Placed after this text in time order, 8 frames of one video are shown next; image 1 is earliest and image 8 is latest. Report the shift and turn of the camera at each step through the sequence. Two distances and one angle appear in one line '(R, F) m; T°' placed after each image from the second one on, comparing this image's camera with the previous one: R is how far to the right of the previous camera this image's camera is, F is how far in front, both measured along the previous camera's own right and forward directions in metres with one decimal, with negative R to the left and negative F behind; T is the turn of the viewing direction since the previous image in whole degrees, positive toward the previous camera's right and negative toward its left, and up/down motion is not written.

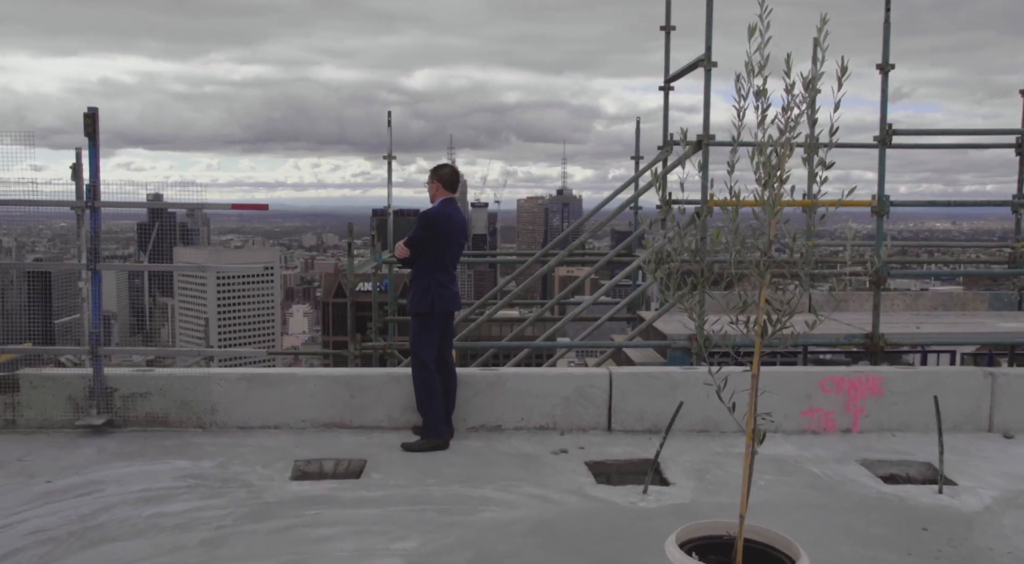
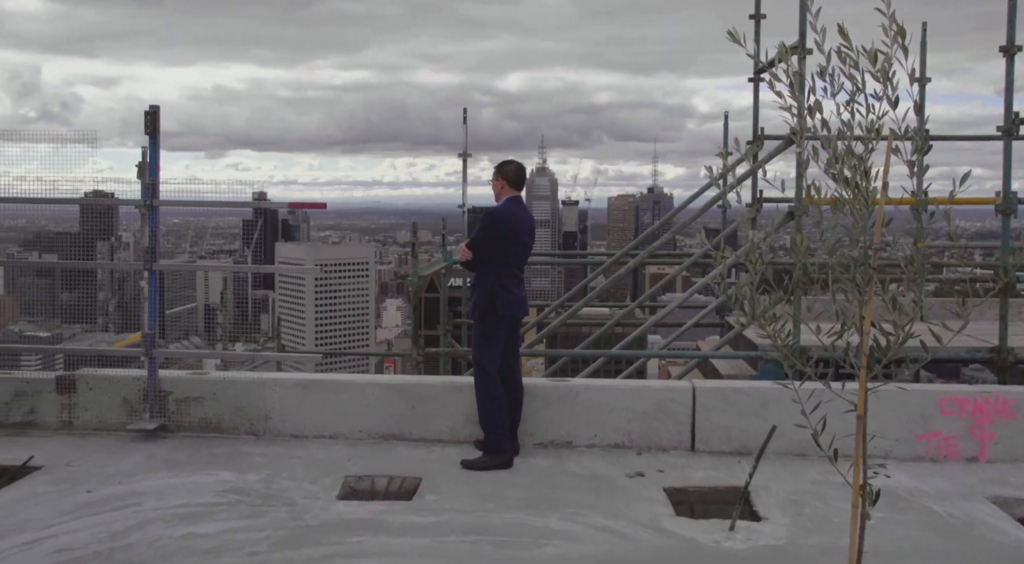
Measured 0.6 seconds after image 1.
(+0.1, +0.5) m; -7°
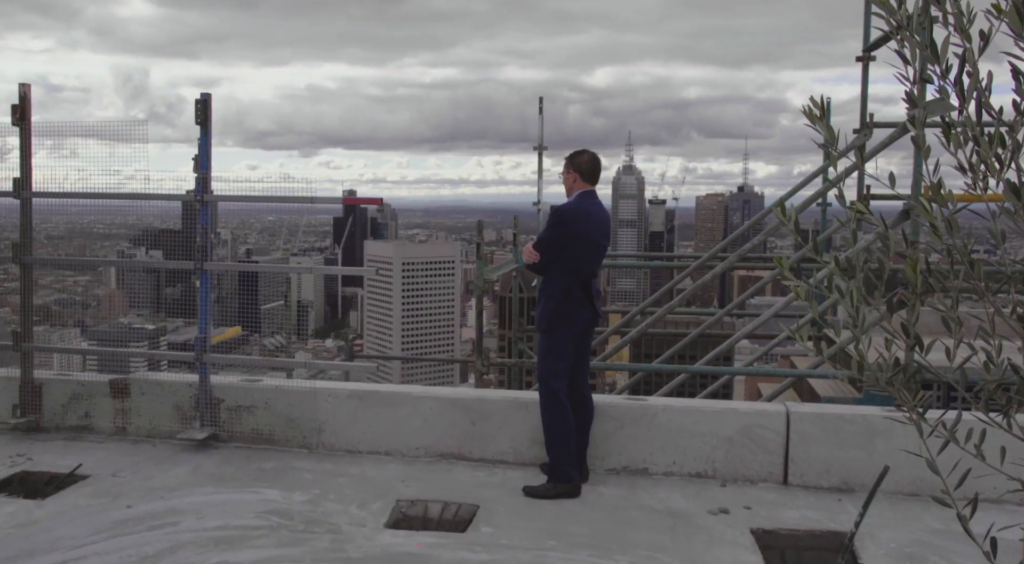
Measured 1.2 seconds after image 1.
(+0.1, +0.4) m; -6°
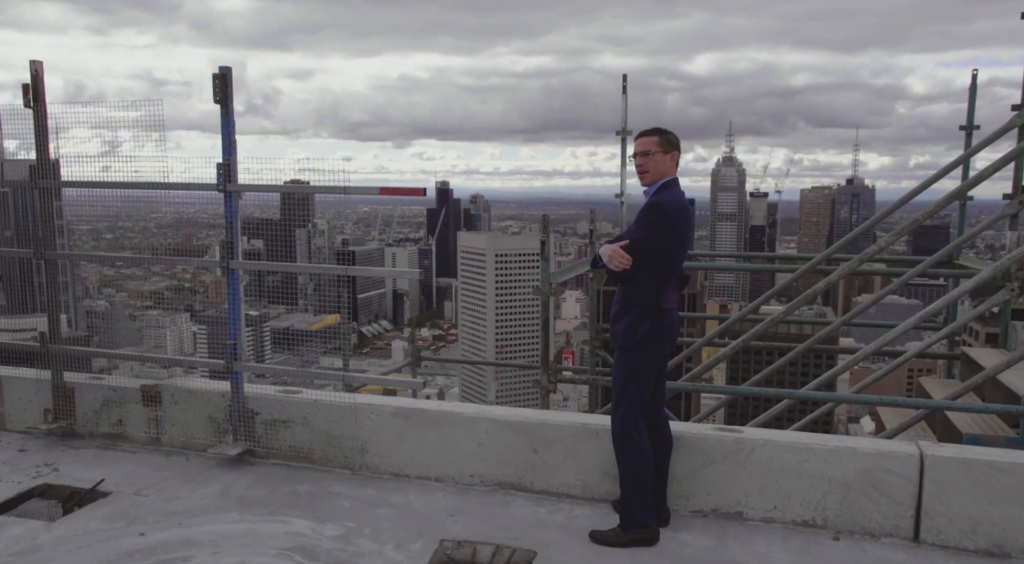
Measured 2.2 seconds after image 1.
(+0.1, +0.6) m; -7°
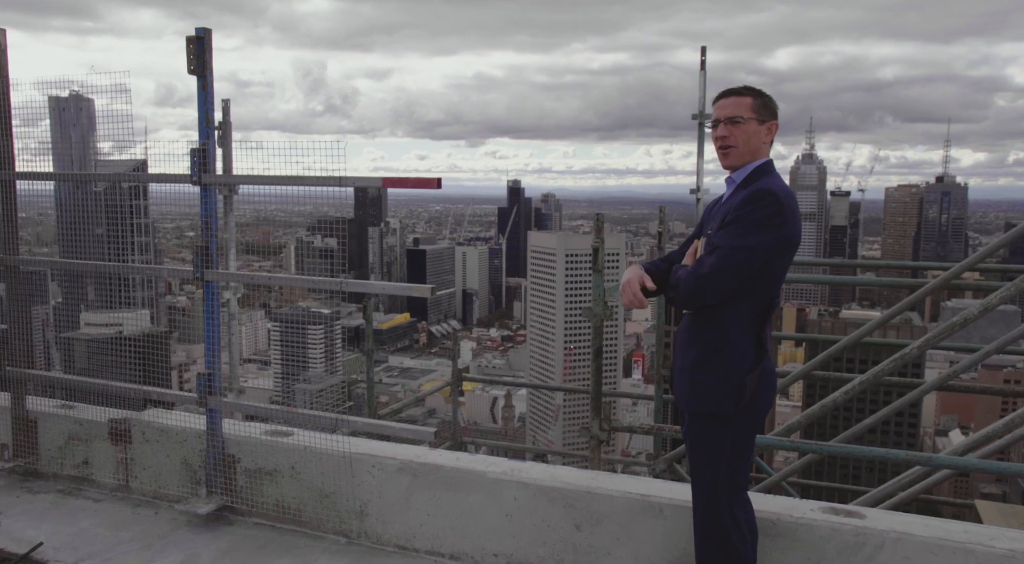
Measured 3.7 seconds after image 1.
(+0.1, +0.9) m; -5°
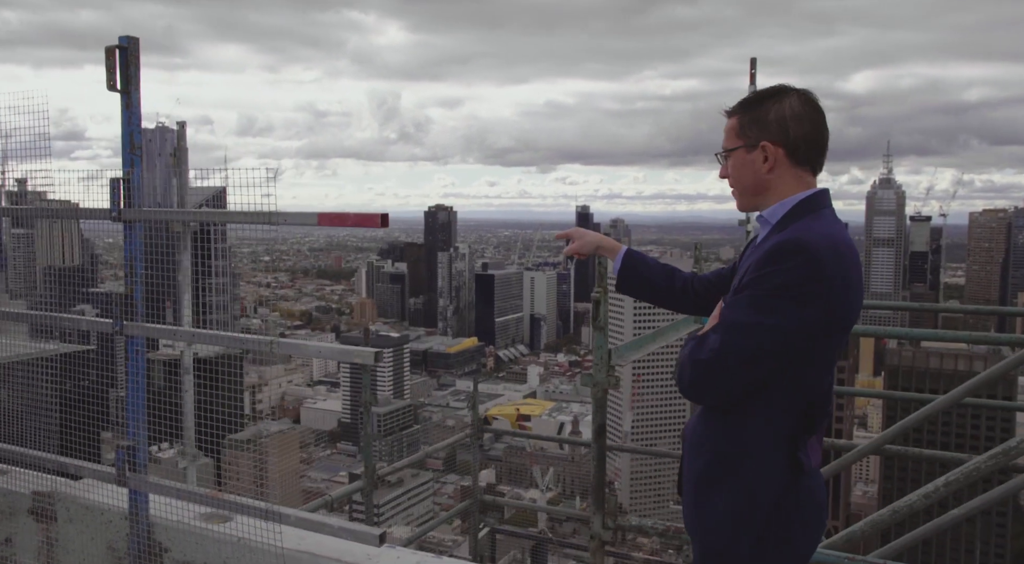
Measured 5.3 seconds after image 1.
(+0.3, +0.6) m; -5°
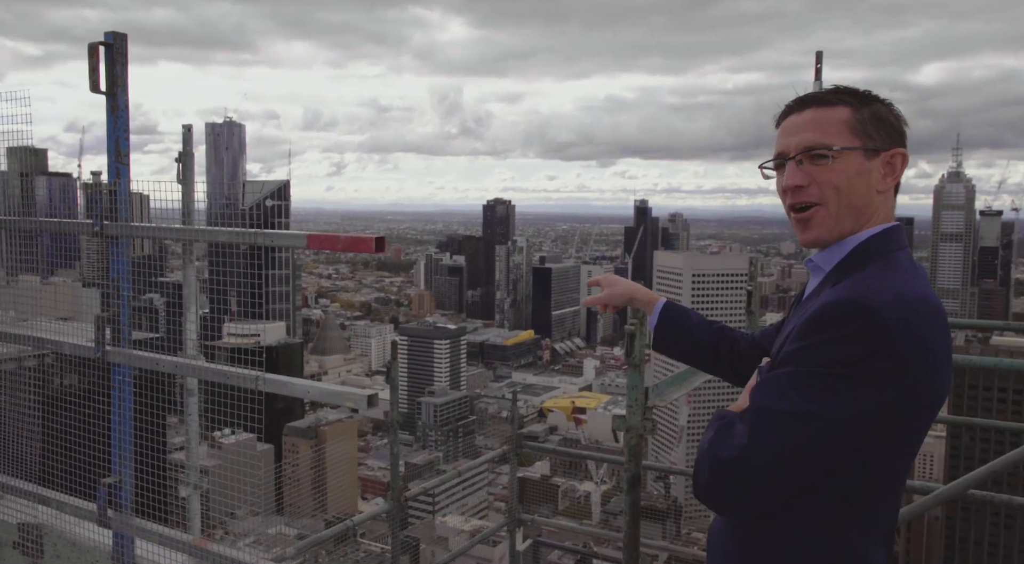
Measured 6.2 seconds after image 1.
(+0.1, +0.3) m; -4°
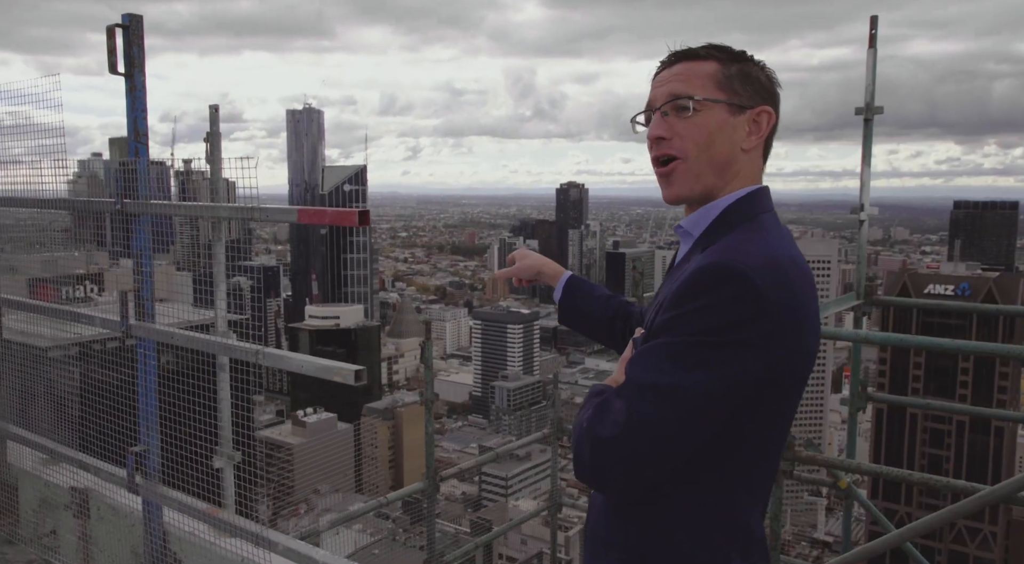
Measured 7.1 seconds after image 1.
(+0.2, 0.0) m; -6°
